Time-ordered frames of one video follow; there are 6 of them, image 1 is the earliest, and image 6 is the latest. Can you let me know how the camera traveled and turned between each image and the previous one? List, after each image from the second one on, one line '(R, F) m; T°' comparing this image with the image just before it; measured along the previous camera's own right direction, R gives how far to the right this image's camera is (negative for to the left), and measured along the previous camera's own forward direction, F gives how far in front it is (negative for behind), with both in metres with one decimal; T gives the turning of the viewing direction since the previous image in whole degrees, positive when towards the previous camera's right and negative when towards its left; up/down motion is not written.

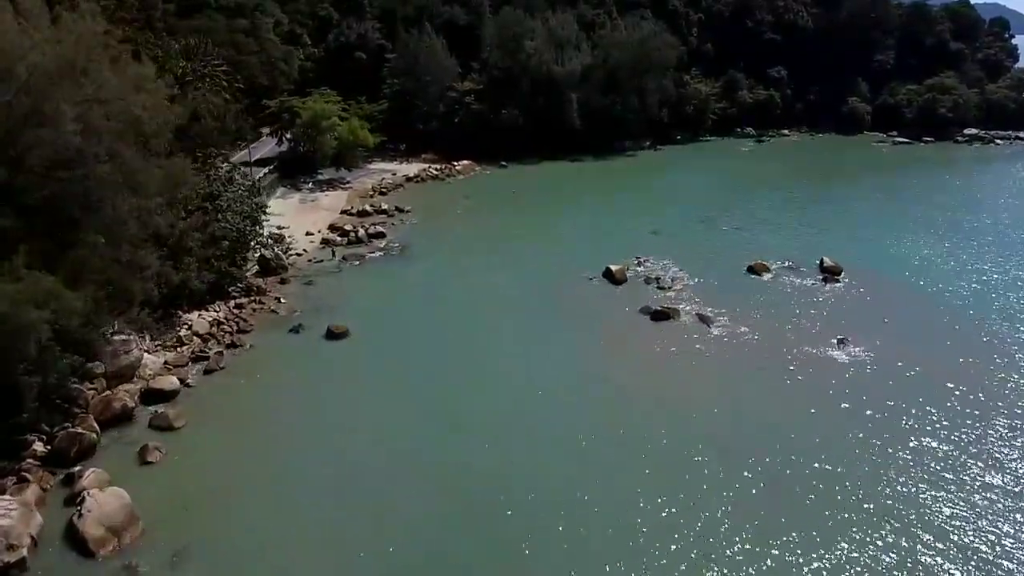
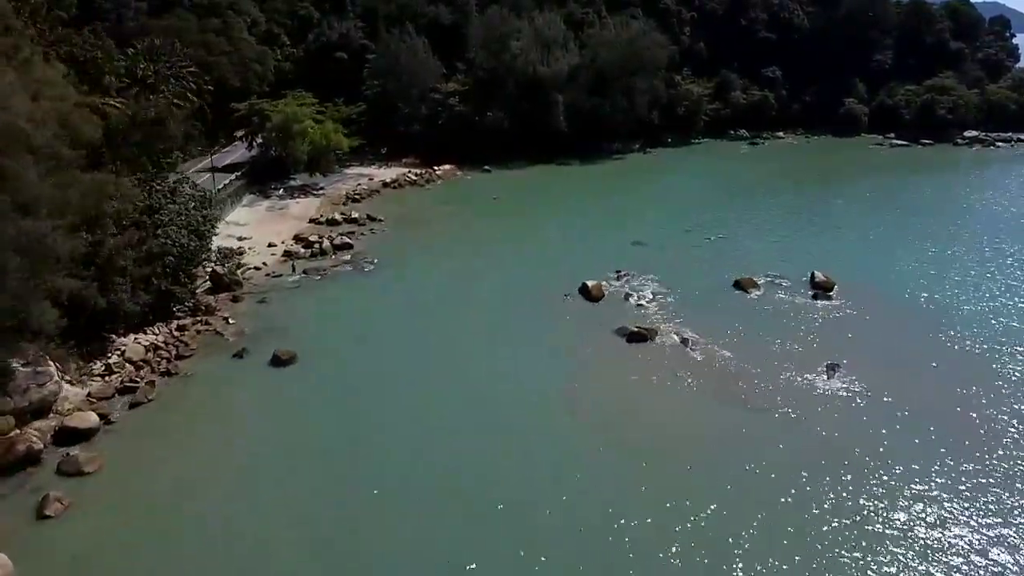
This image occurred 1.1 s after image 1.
(+1.1, +1.9) m; 0°
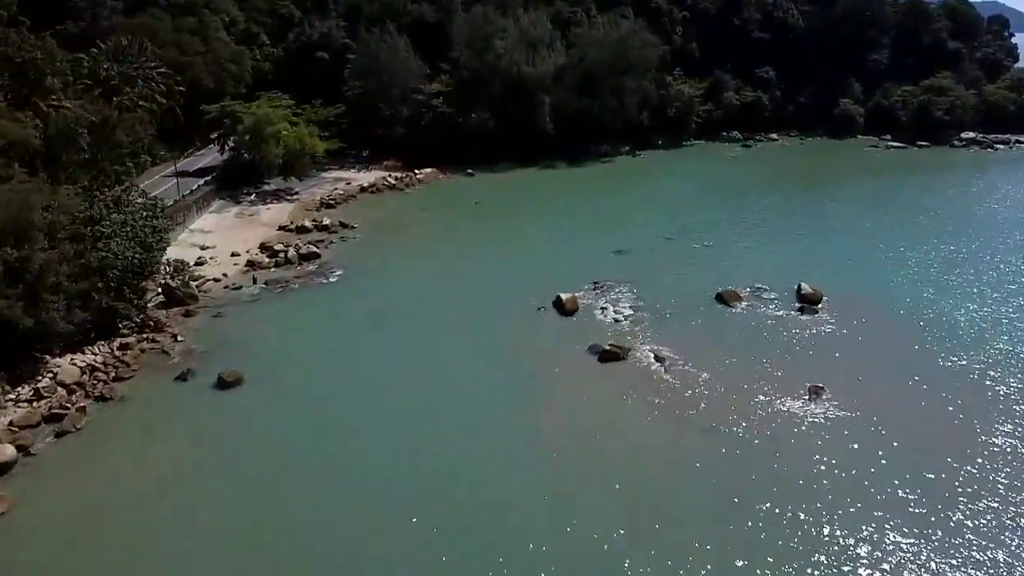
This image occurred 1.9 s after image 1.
(+1.0, +1.5) m; 0°
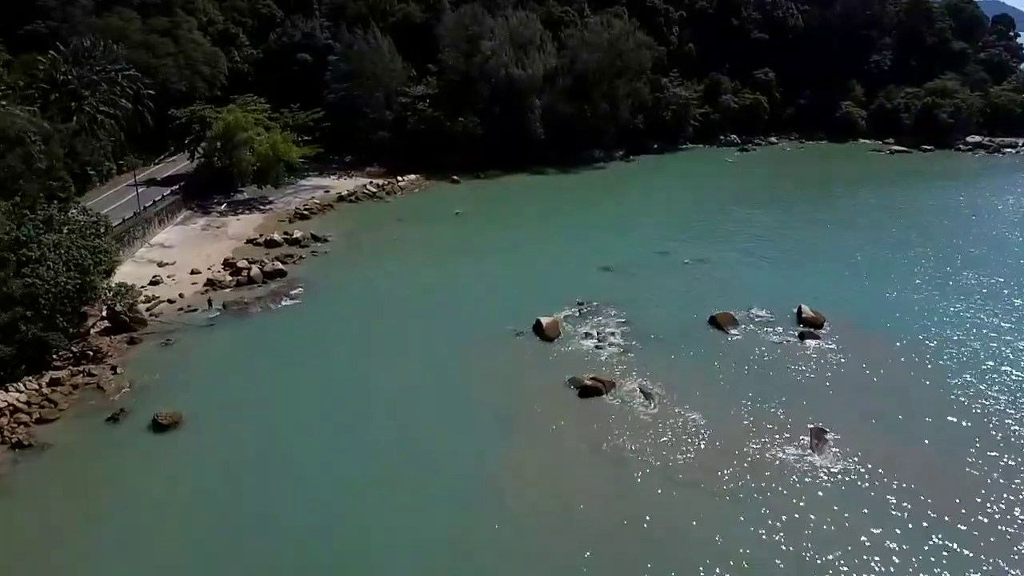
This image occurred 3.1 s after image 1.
(+0.8, +2.1) m; 0°
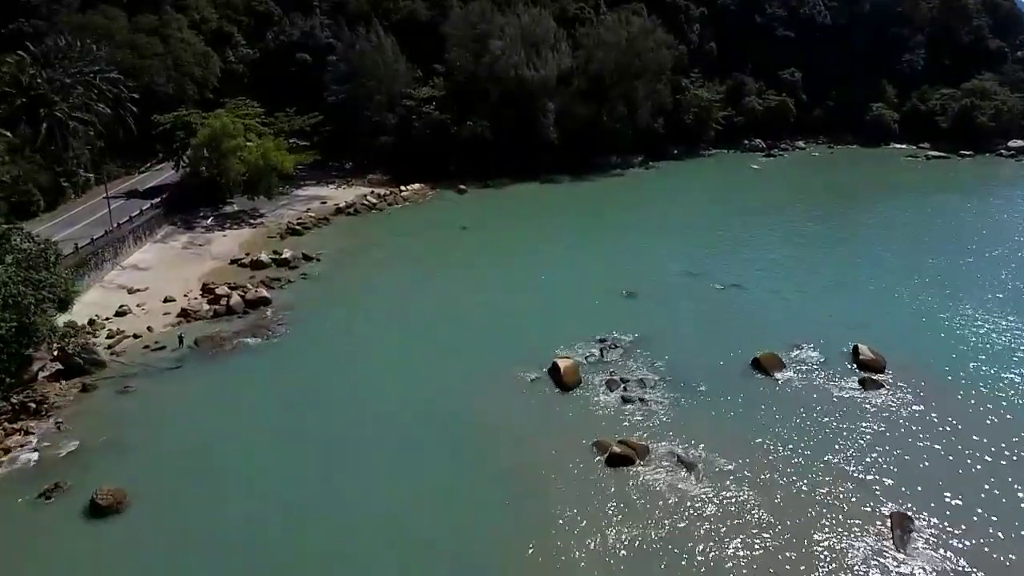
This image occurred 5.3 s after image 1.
(-0.1, +3.4) m; -1°
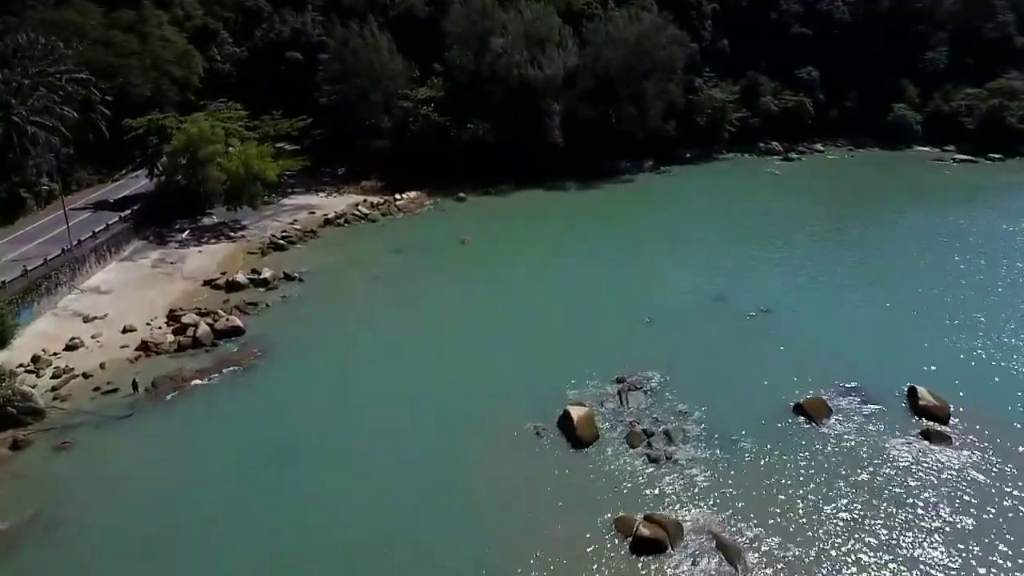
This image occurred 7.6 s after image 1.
(-0.1, +3.0) m; 0°
